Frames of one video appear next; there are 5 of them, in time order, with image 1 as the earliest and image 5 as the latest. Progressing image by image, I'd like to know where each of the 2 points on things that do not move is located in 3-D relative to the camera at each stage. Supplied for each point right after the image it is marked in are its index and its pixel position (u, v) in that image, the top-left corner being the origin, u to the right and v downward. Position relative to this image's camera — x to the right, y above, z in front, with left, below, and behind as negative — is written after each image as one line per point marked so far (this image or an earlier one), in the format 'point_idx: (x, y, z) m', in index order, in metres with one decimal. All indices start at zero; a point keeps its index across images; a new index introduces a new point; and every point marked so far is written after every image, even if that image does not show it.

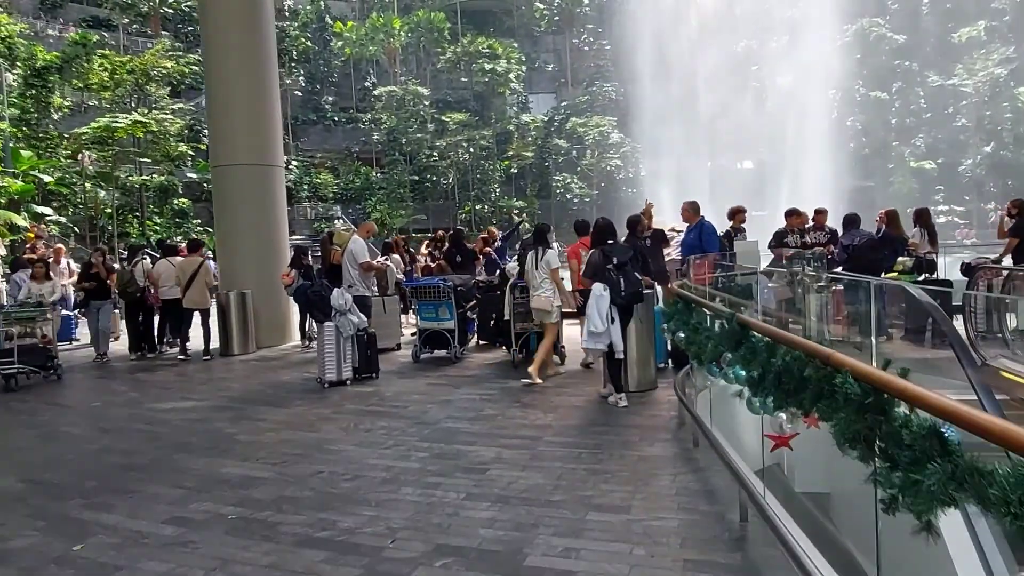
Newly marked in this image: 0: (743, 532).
0: (+1.1, -1.2, +3.4) m
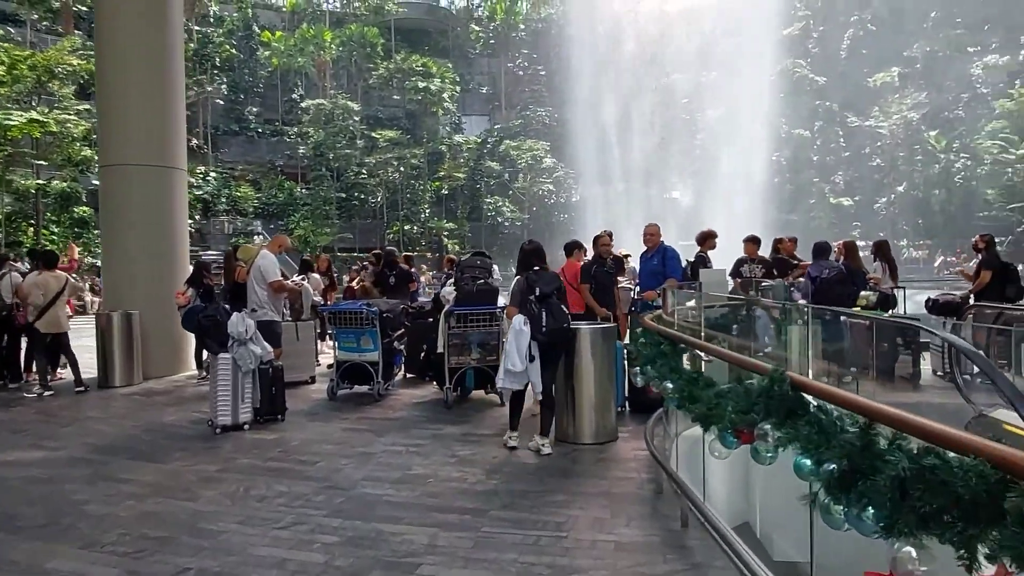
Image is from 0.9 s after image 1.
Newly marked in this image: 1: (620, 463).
0: (+0.9, -1.3, +2.4) m
1: (+0.8, -1.3, +5.1) m
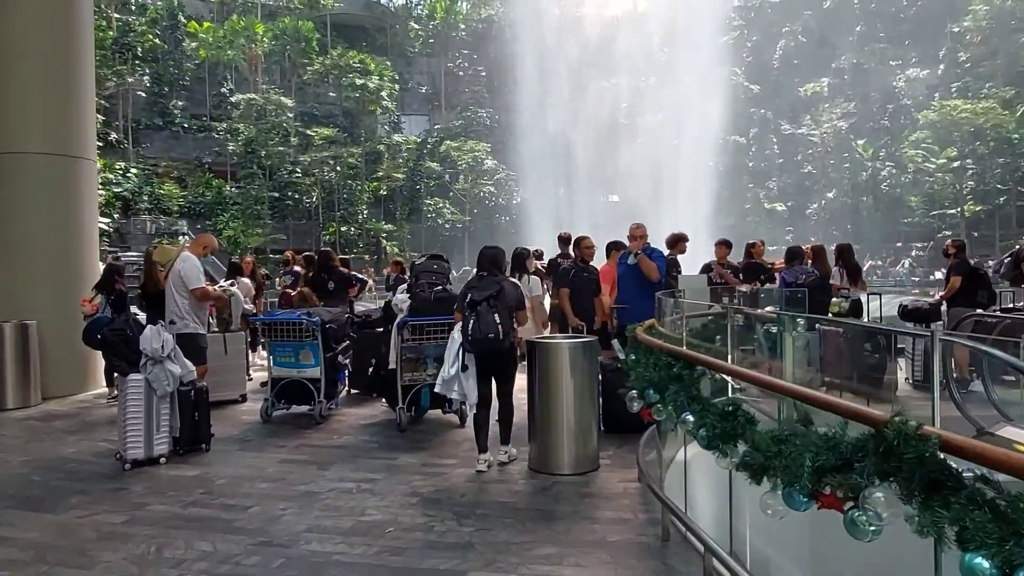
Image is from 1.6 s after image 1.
0: (+1.0, -1.4, +1.7) m
1: (+0.6, -1.4, +4.4) m
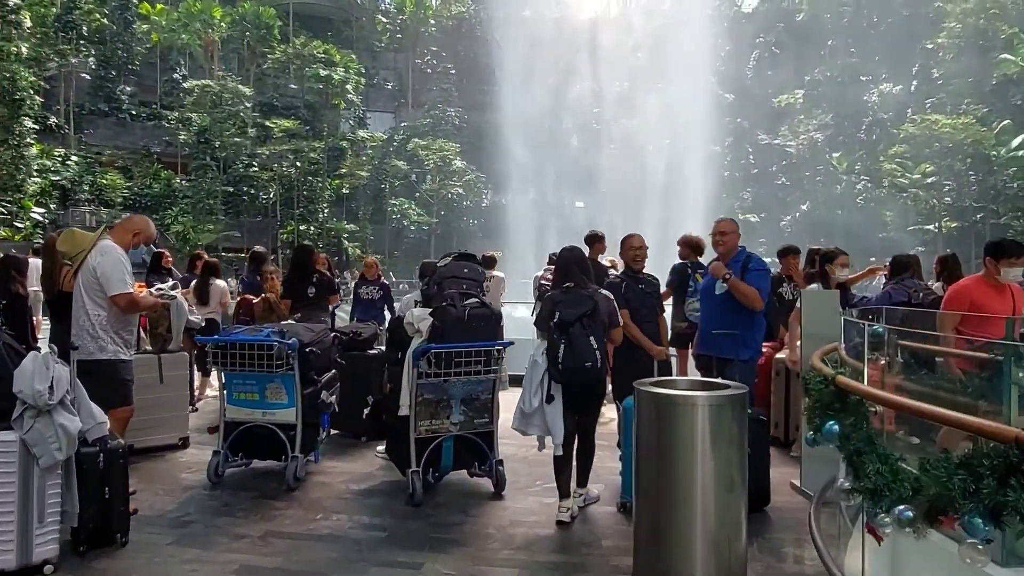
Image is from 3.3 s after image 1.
0: (+1.7, -1.5, 0.0) m
1: (+1.1, -1.4, +2.6) m
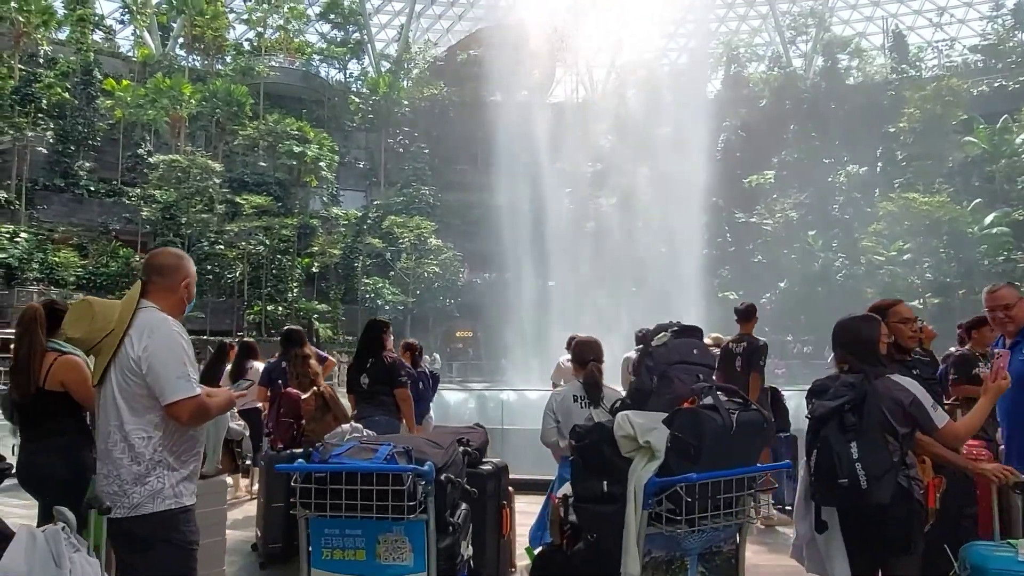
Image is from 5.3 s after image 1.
0: (+3.1, -1.3, -1.6) m
1: (+2.4, -1.6, +0.9) m
